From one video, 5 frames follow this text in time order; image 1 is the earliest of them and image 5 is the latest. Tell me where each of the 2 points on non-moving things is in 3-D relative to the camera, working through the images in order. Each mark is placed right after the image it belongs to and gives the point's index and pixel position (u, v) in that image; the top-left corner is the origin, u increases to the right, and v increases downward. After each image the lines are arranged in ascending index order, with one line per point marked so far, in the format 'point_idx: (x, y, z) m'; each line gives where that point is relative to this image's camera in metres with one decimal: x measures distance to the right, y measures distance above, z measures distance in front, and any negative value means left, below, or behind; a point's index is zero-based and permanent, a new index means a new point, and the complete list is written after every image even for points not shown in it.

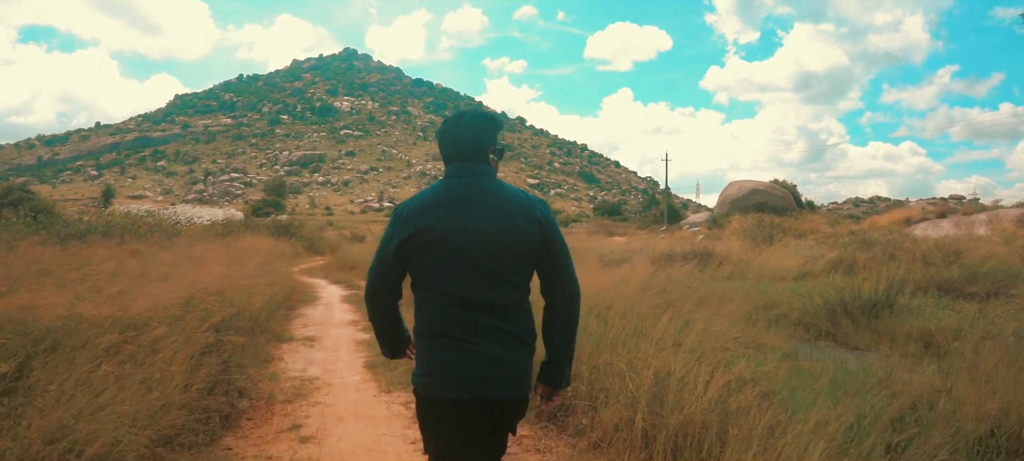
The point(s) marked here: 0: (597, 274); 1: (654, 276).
0: (+1.4, -0.8, +10.1) m
1: (+2.2, -0.8, +9.9) m
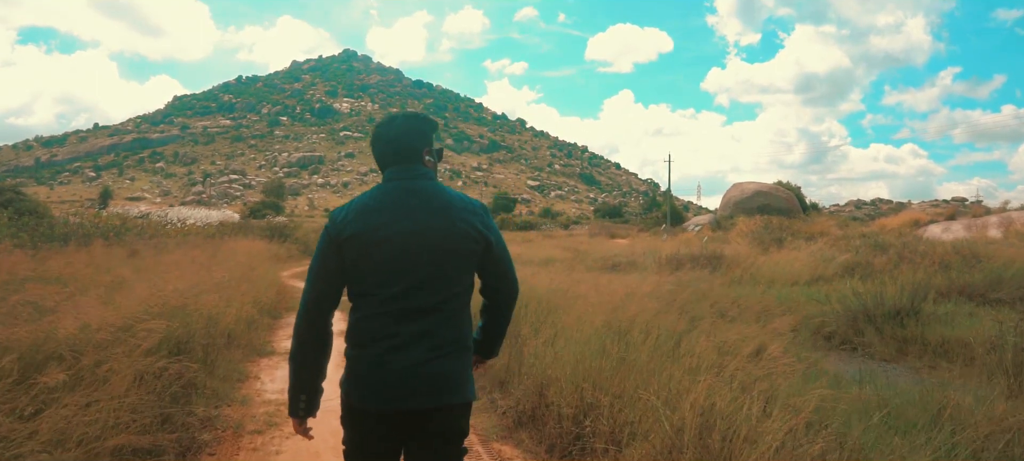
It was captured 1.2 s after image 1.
0: (+1.4, -0.8, +9.5) m
1: (+2.3, -0.8, +9.3) m
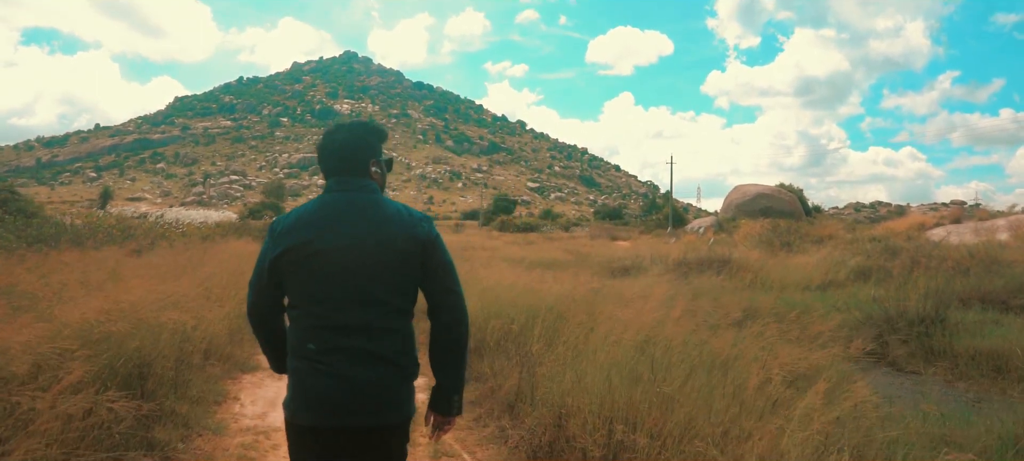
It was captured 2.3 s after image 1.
0: (+1.5, -0.9, +9.0) m
1: (+2.4, -0.9, +8.8) m
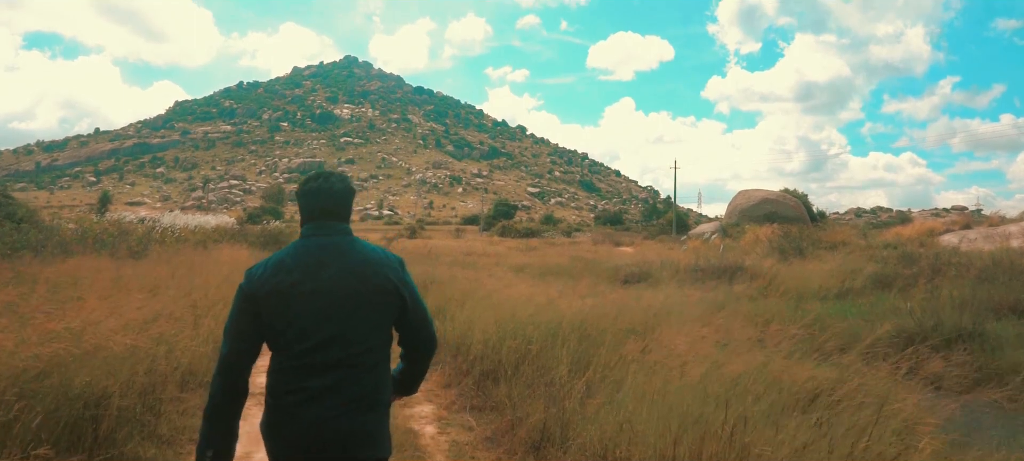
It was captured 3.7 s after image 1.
0: (+1.6, -1.0, +8.5) m
1: (+2.5, -1.0, +8.3) m
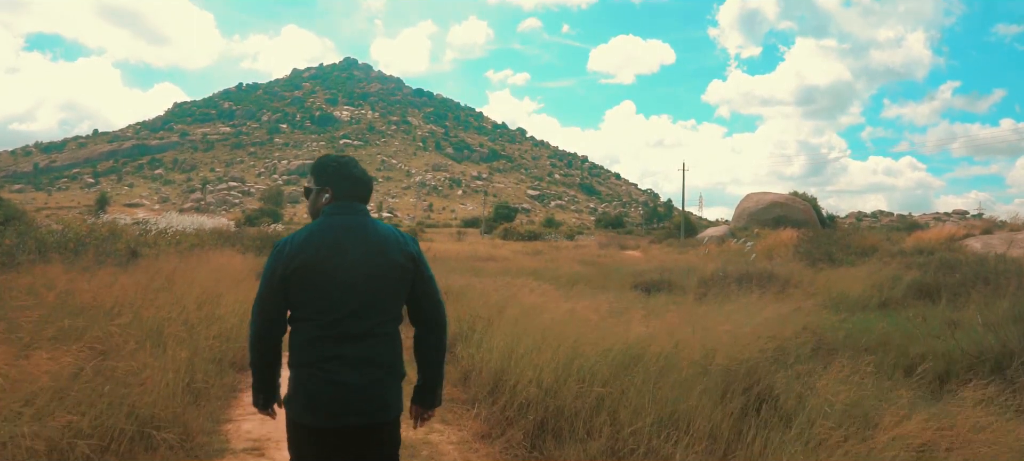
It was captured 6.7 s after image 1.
0: (+2.0, -1.0, +7.4) m
1: (+2.9, -1.0, +7.2) m
